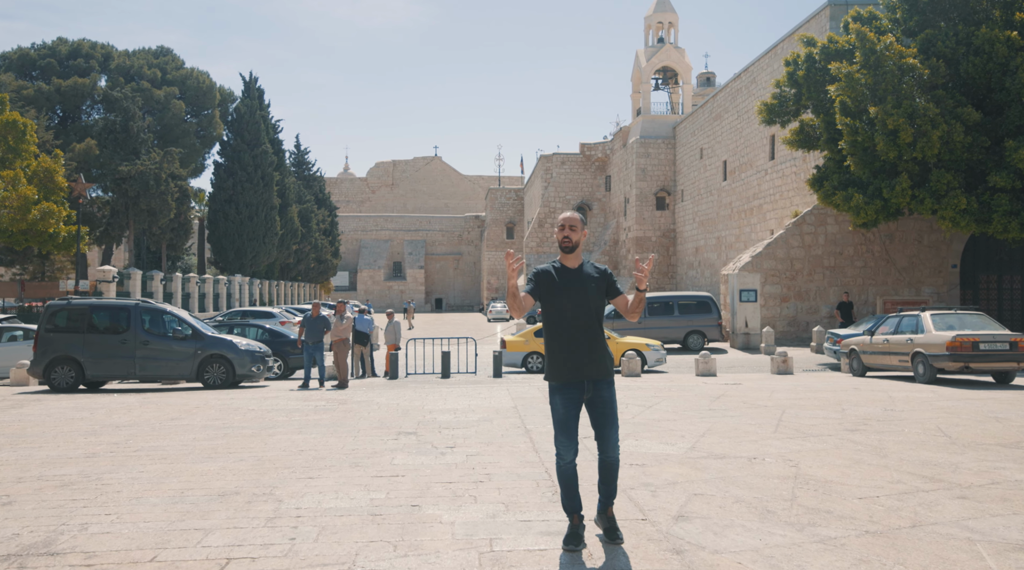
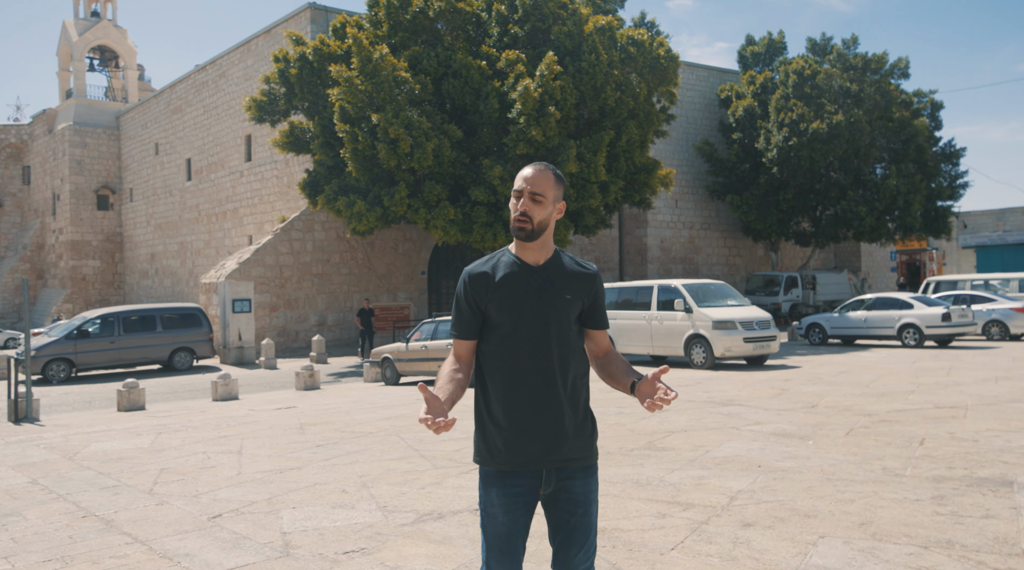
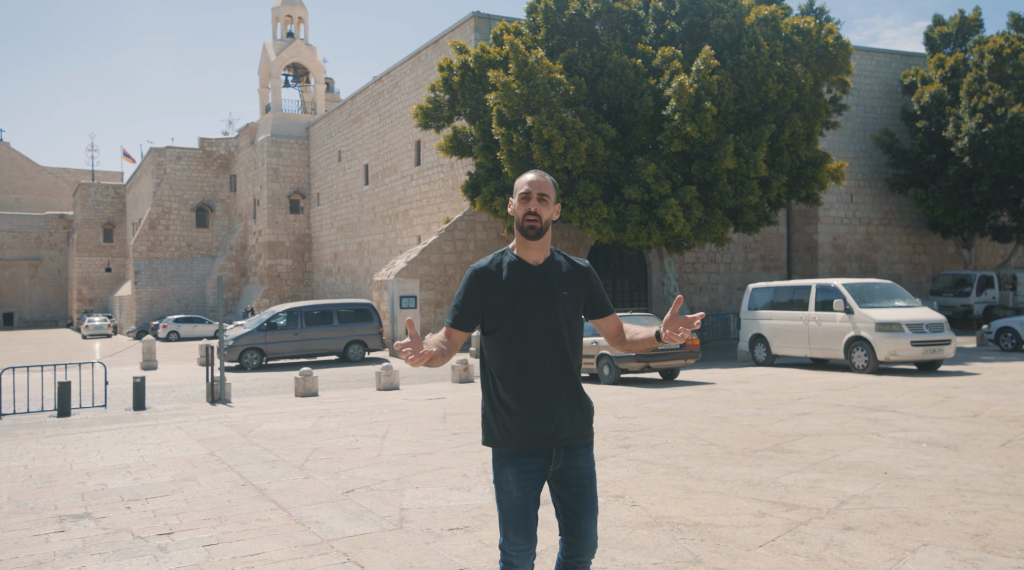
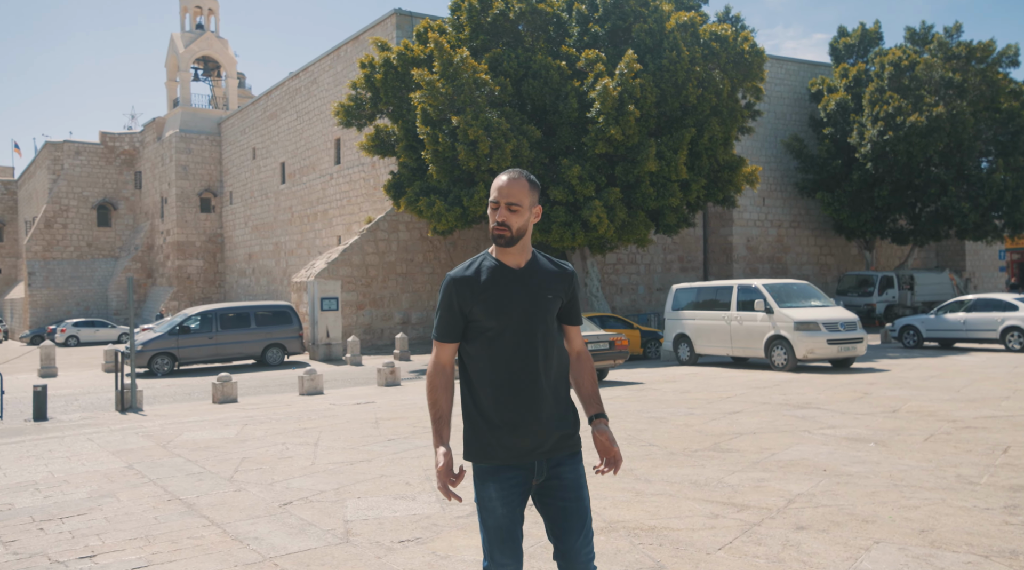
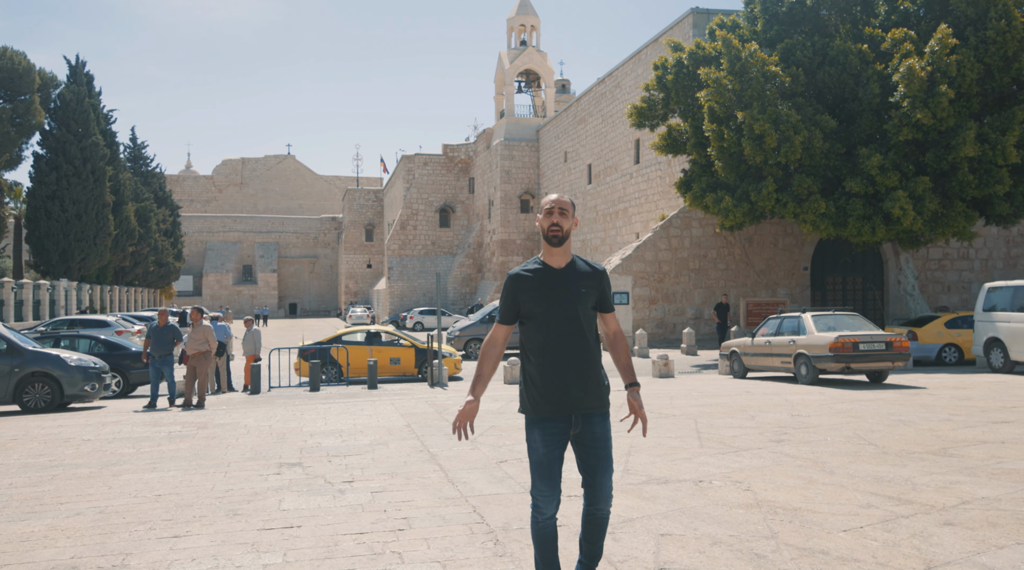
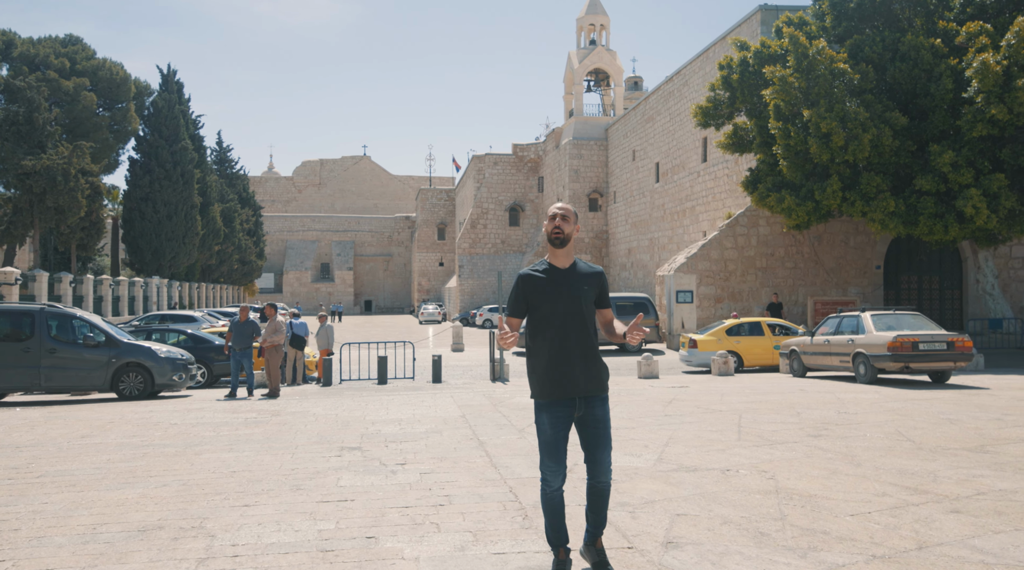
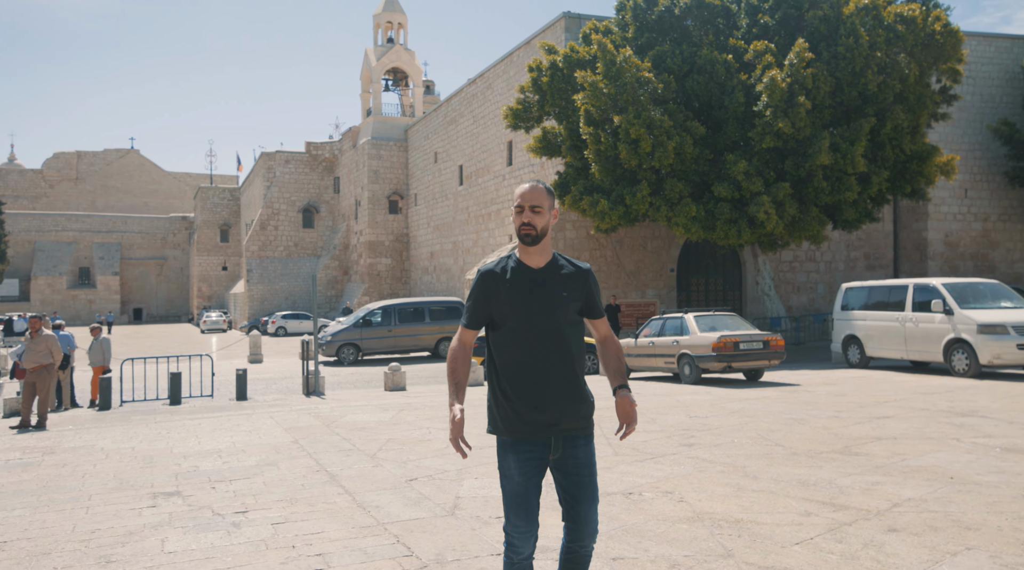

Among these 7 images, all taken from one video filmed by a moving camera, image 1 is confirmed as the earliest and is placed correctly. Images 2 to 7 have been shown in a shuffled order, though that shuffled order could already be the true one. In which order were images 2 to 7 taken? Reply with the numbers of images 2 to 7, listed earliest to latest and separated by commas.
6, 5, 7, 3, 4, 2
